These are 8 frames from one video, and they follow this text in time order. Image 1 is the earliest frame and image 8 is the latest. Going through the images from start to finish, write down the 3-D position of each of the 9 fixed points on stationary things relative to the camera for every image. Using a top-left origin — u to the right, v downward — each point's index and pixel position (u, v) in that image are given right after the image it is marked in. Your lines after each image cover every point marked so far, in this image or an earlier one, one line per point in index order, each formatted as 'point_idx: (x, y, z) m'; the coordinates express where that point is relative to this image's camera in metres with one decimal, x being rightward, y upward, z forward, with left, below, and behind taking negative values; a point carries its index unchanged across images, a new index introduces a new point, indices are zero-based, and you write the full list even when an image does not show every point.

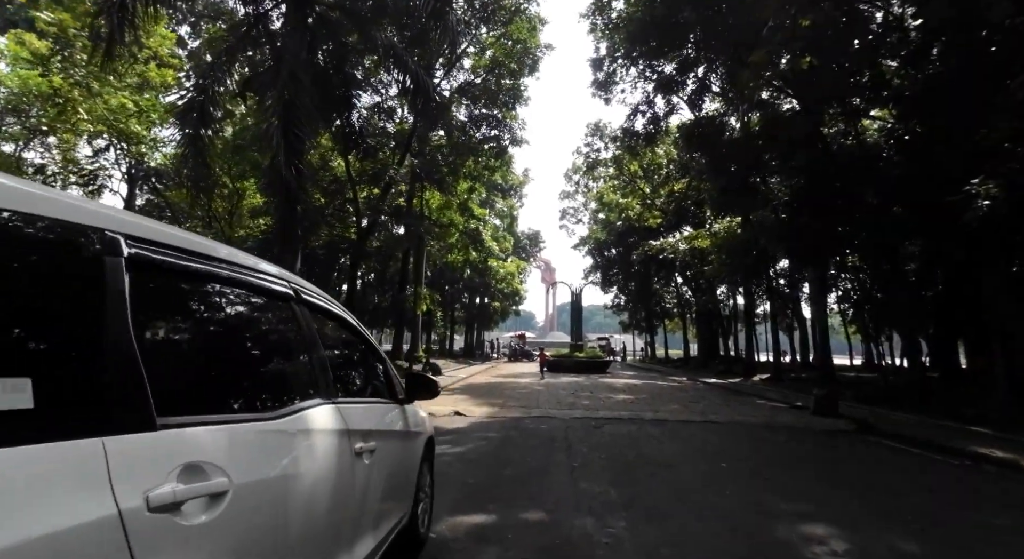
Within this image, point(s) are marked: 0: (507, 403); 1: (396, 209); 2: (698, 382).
0: (-0.1, -2.5, +10.8) m
1: (-3.9, +2.5, +18.3) m
2: (+6.6, -3.6, +18.3) m
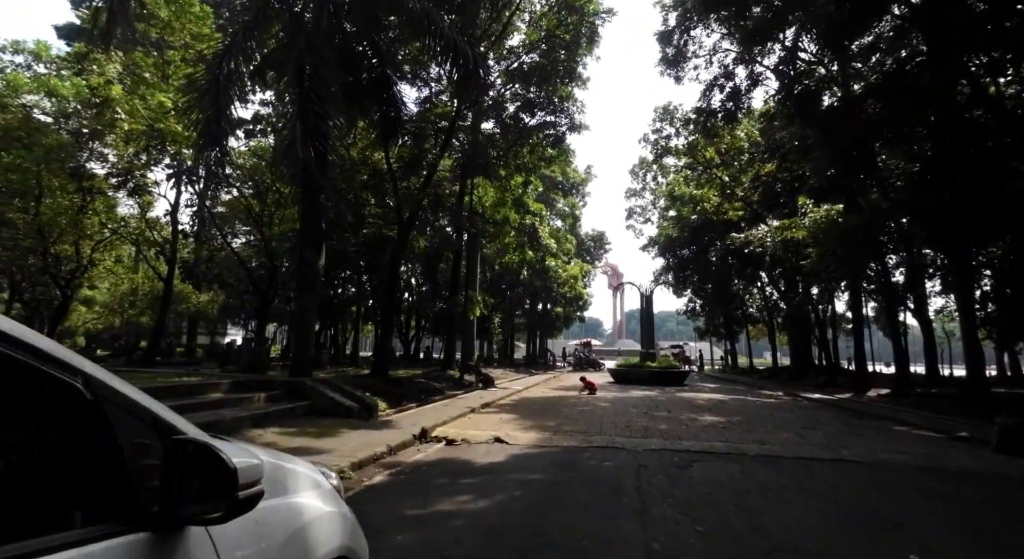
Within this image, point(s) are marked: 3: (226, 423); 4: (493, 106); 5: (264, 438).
0: (+0.8, -2.4, +8.7) m
1: (-2.1, +2.5, +16.7) m
2: (+8.4, -3.5, +15.2) m
3: (-3.9, -1.9, +7.0) m
4: (-0.6, +5.3, +16.6) m
5: (-3.3, -2.1, +7.0) m
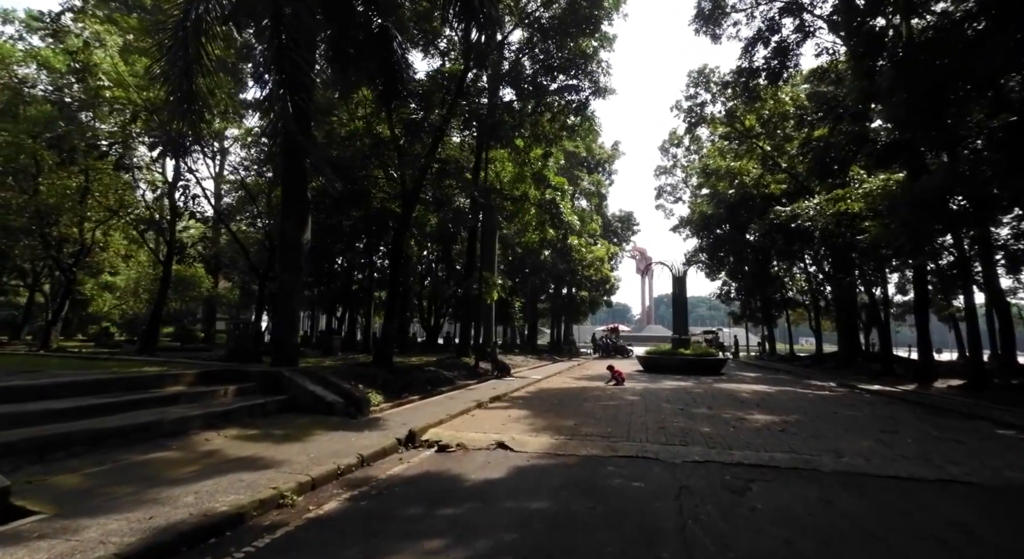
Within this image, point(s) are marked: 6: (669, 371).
0: (+1.0, -2.0, +7.2) m
1: (-1.5, +3.1, +15.2) m
2: (+8.9, -2.9, +13.4) m
3: (-3.8, -1.6, +5.8) m
4: (-0.1, +5.9, +14.9) m
5: (-3.3, -1.8, +5.7) m
6: (+6.0, -3.5, +19.8) m
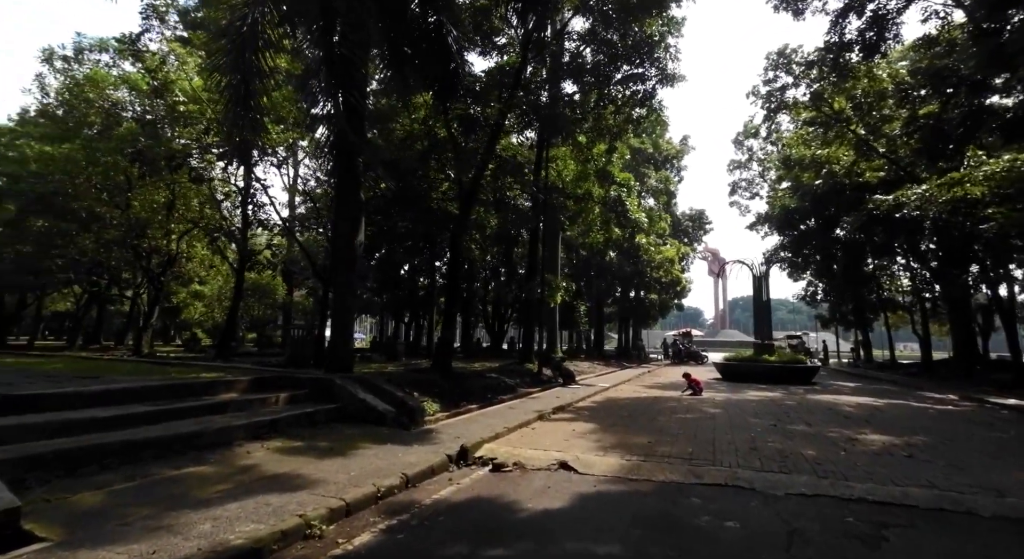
0: (+1.7, -2.0, +6.3) m
1: (+0.2, +3.0, +14.6) m
2: (+10.4, -2.8, +11.4) m
3: (-3.2, -1.6, +5.5) m
4: (+1.6, +5.8, +14.2) m
5: (-2.7, -1.8, +5.3) m
6: (+8.3, -3.5, +18.1) m
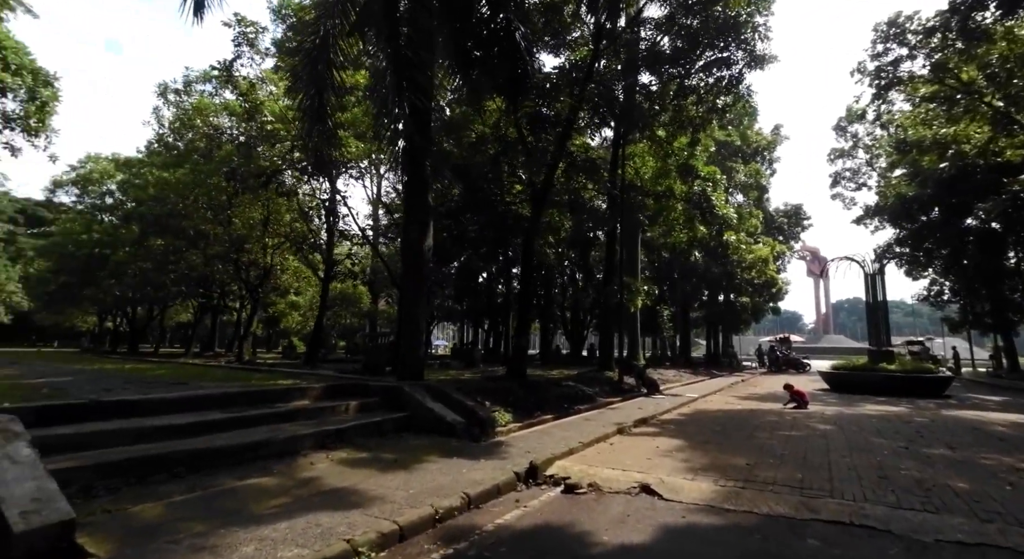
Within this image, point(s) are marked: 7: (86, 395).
0: (+2.5, -1.9, +5.4) m
1: (+2.2, +2.9, +14.0) m
2: (+11.9, -2.6, +9.2) m
3: (-2.5, -1.7, +5.4) m
4: (+3.4, +5.8, +13.4) m
5: (-1.9, -1.9, +5.1) m
6: (+10.9, -3.4, +16.1) m
7: (-5.0, -1.4, +6.1) m
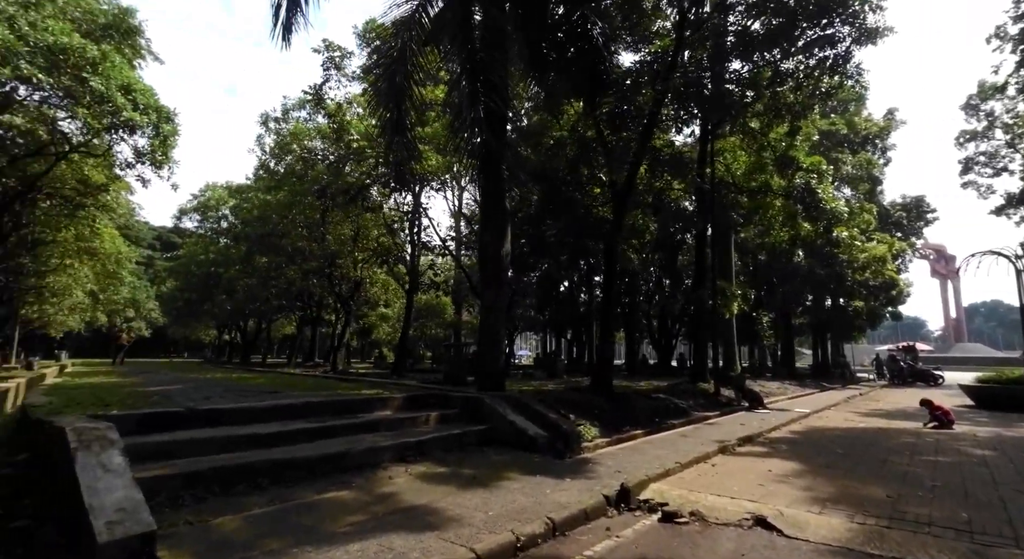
0: (+3.4, -1.9, +4.5) m
1: (+4.2, +2.8, +13.1) m
2: (+13.2, -2.4, +6.7) m
3: (-1.6, -1.8, +5.3) m
4: (+5.3, +5.7, +12.4) m
5: (-1.1, -1.9, +4.9) m
6: (+13.3, -3.4, +13.7) m
7: (-4.0, -1.5, +6.4) m
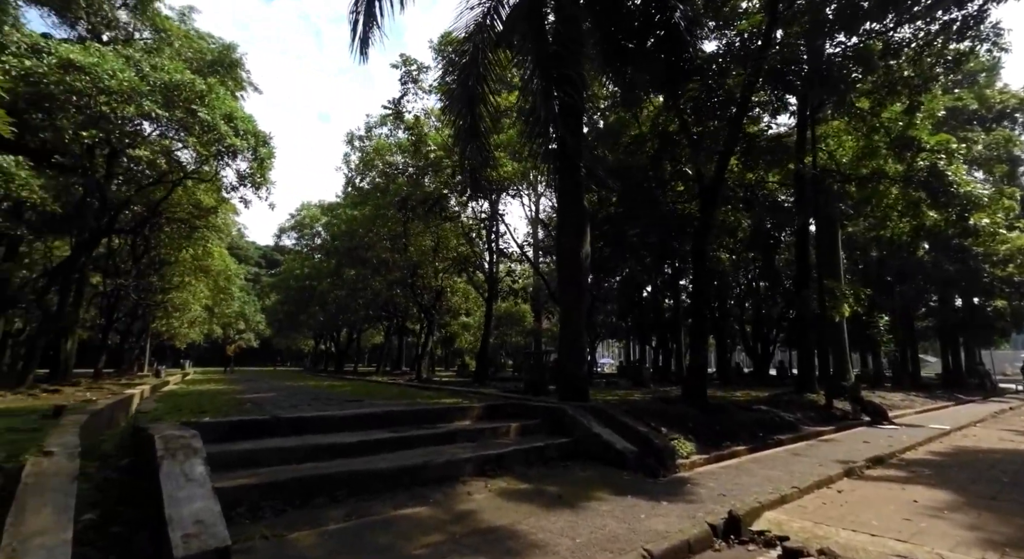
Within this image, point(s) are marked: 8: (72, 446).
0: (+4.0, -1.8, +3.5) m
1: (+6.1, +2.8, +12.0) m
2: (+14.1, -2.1, +4.2) m
3: (-0.8, -1.8, +5.1) m
4: (+6.9, +5.7, +11.2) m
5: (-0.4, -2.0, +4.6) m
6: (+15.3, -3.1, +11.1) m
7: (-3.0, -1.7, +6.5) m
8: (-3.4, -1.3, +4.0) m
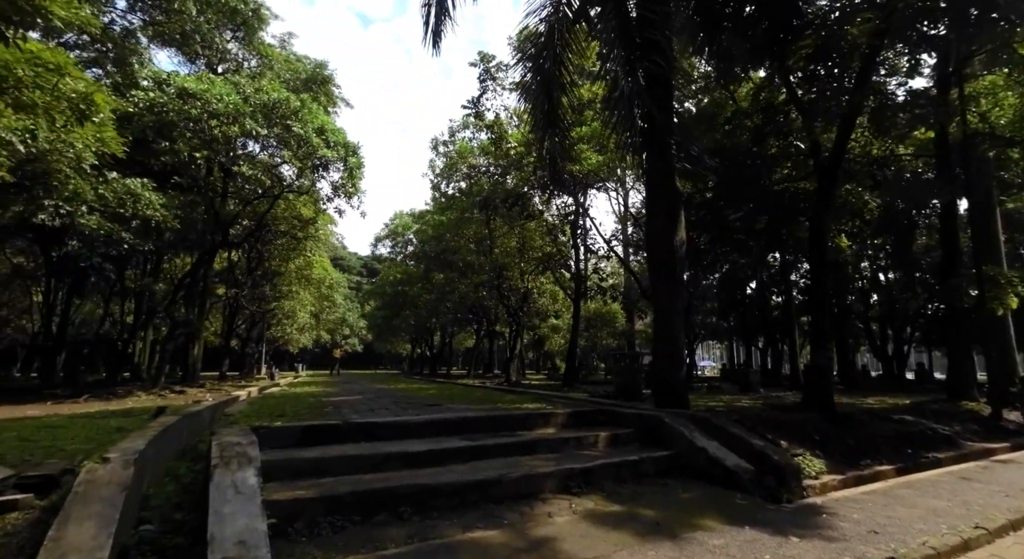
0: (+4.4, -1.6, +2.2) m
1: (+7.8, +3.0, +10.2) m
2: (+14.4, -1.5, +1.1) m
3: (0.0, -1.7, +4.5) m
4: (+8.4, +6.0, +9.2) m
5: (+0.3, -1.9, +4.0) m
6: (+16.8, -2.6, +7.7) m
7: (-2.0, -1.6, +6.3) m
8: (-2.8, -1.3, +3.9) m
